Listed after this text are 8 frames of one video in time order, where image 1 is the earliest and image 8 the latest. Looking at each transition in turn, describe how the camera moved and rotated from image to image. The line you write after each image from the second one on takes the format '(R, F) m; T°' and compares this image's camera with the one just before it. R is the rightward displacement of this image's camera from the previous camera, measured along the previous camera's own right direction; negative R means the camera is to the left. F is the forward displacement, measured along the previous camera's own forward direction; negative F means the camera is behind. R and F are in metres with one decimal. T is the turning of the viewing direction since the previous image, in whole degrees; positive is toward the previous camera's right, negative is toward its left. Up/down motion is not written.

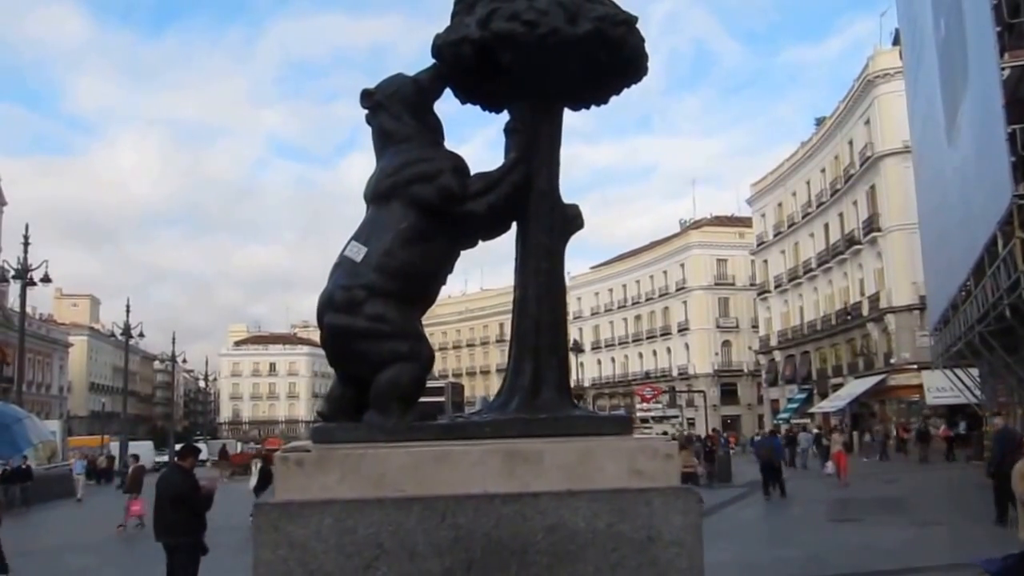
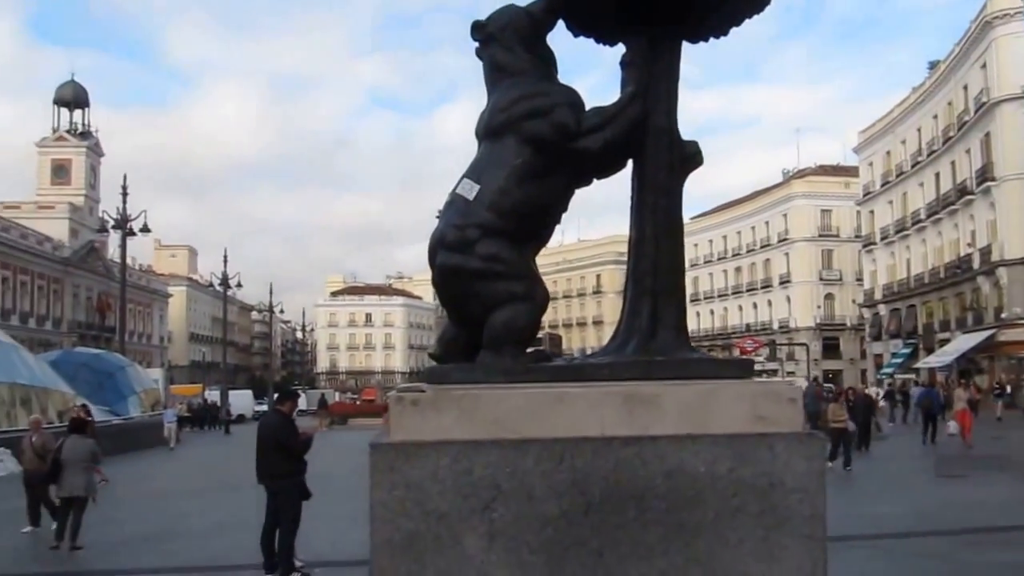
(-0.1, +0.1) m; -5°
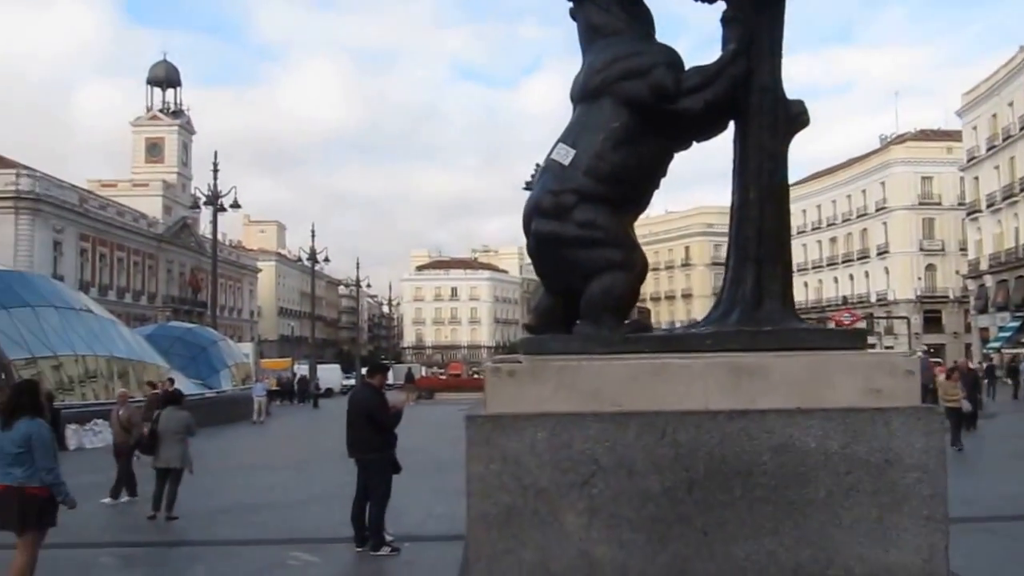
(-0.1, +0.1) m; -4°
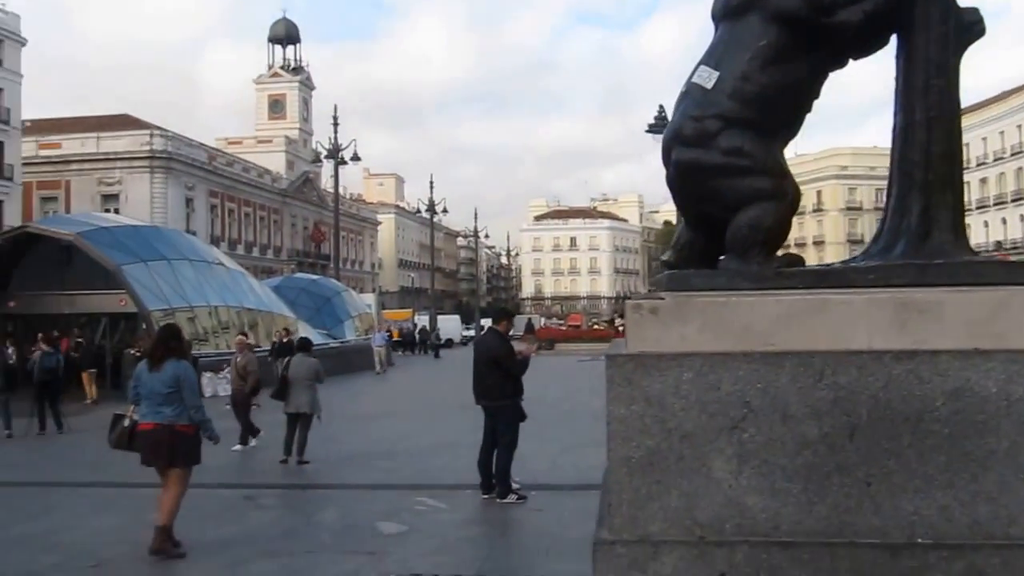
(-0.1, +0.2) m; -6°
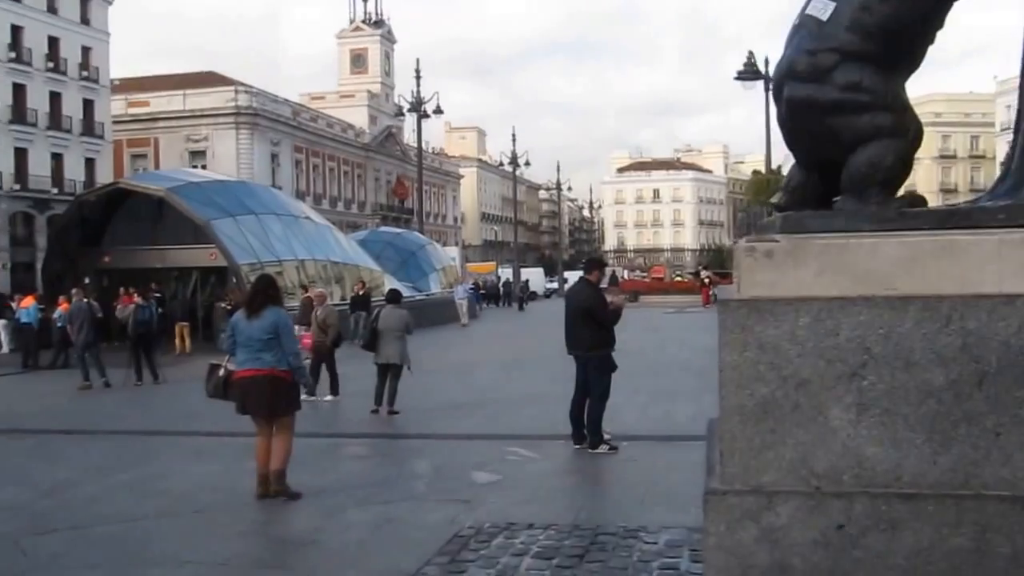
(-0.1, +0.1) m; -4°
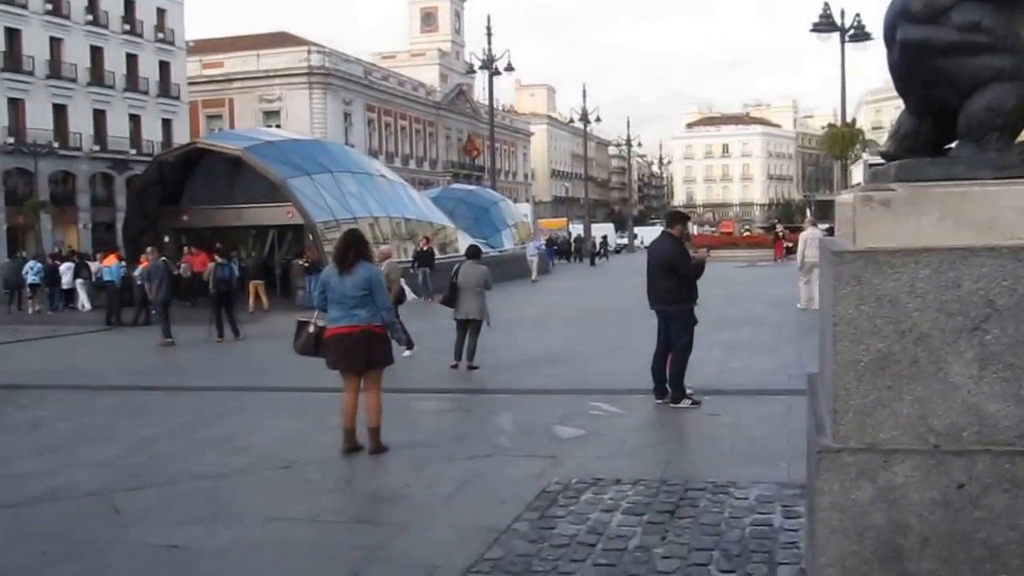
(-0.1, +0.1) m; -4°
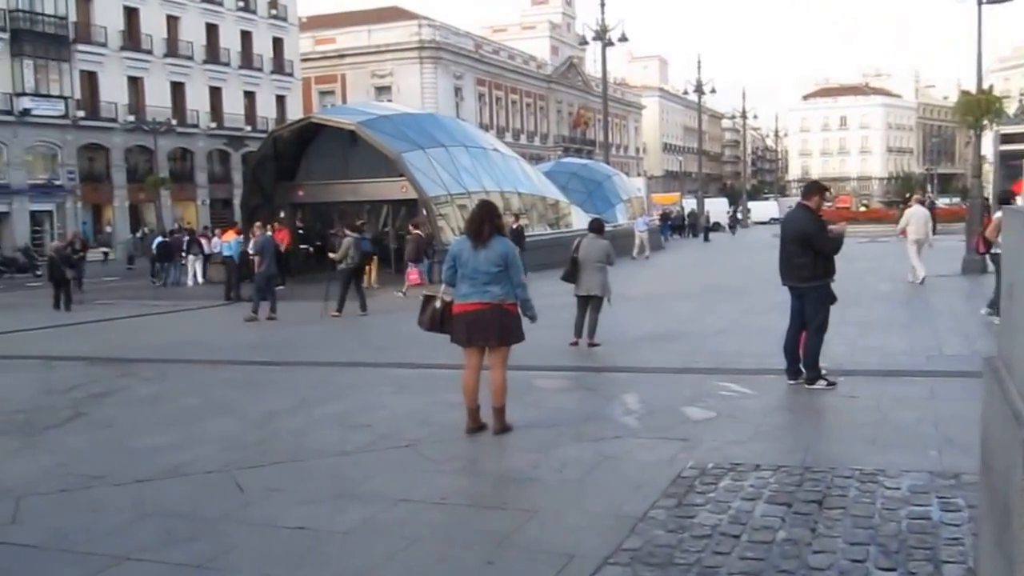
(-0.2, +0.3) m; -6°
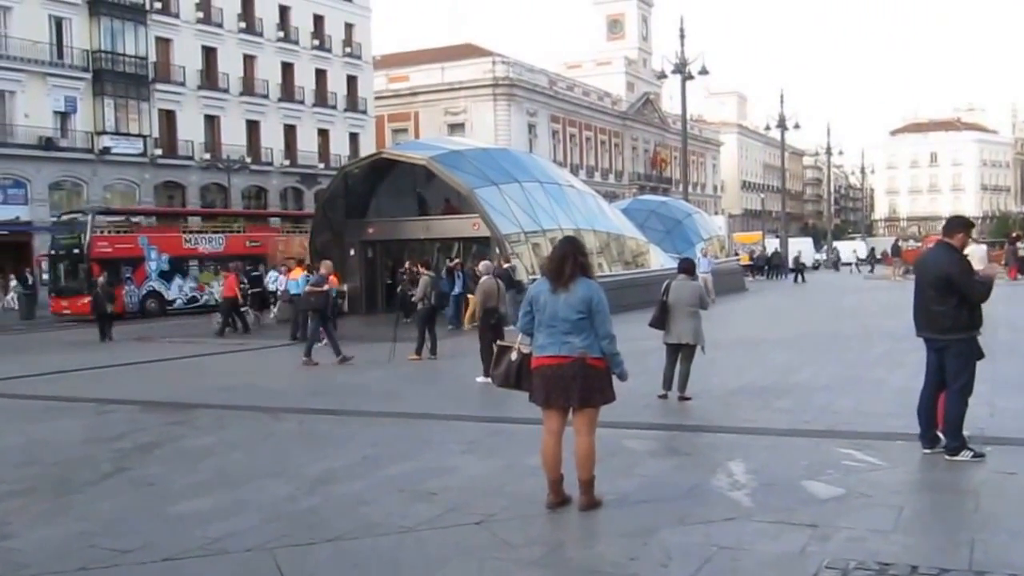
(-0.1, +1.1) m; -4°
